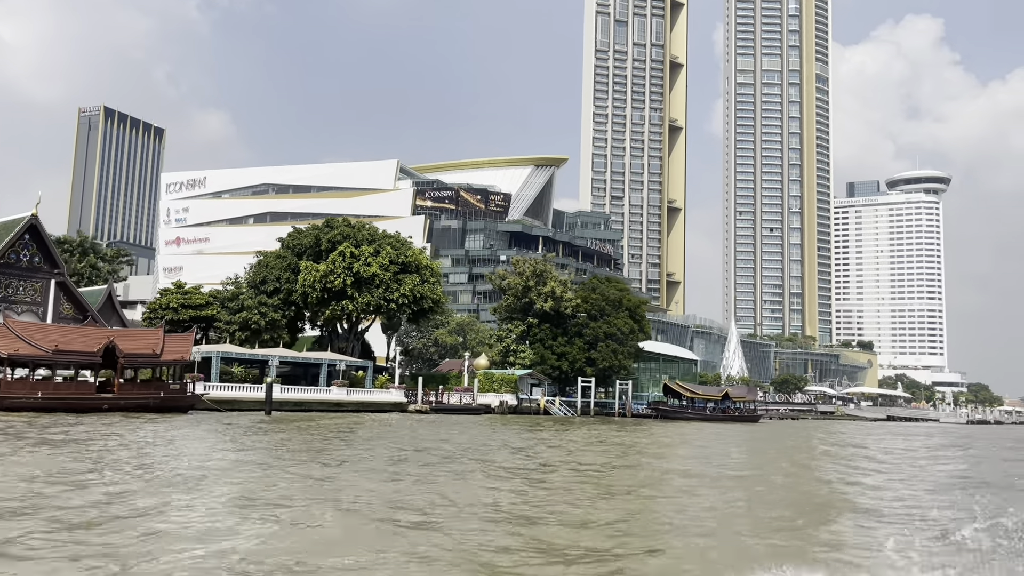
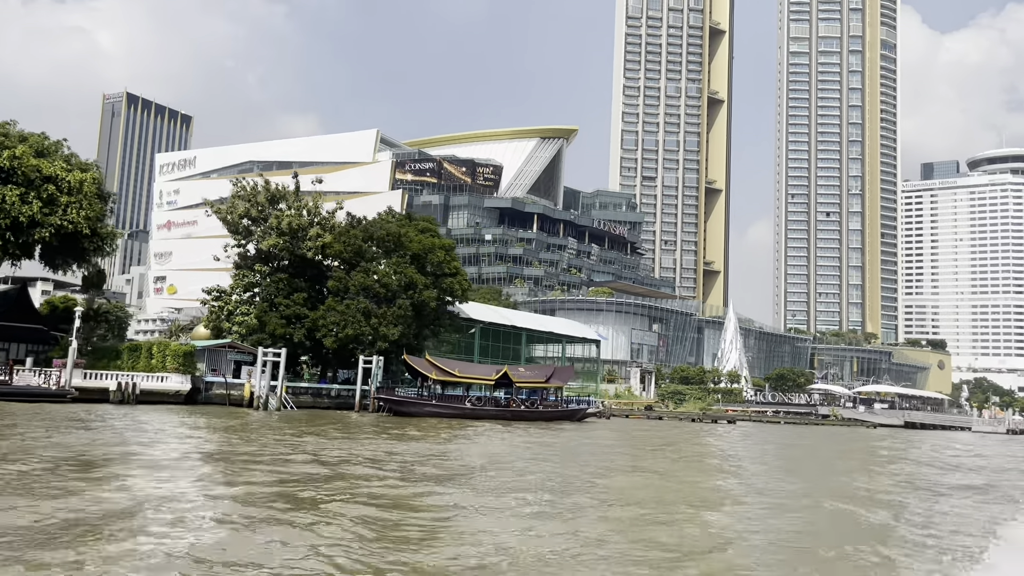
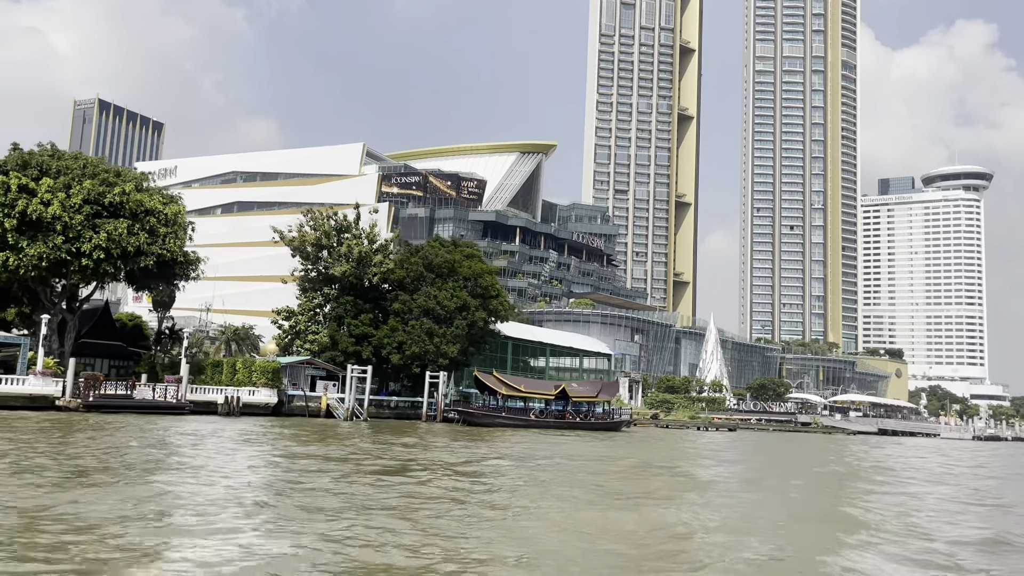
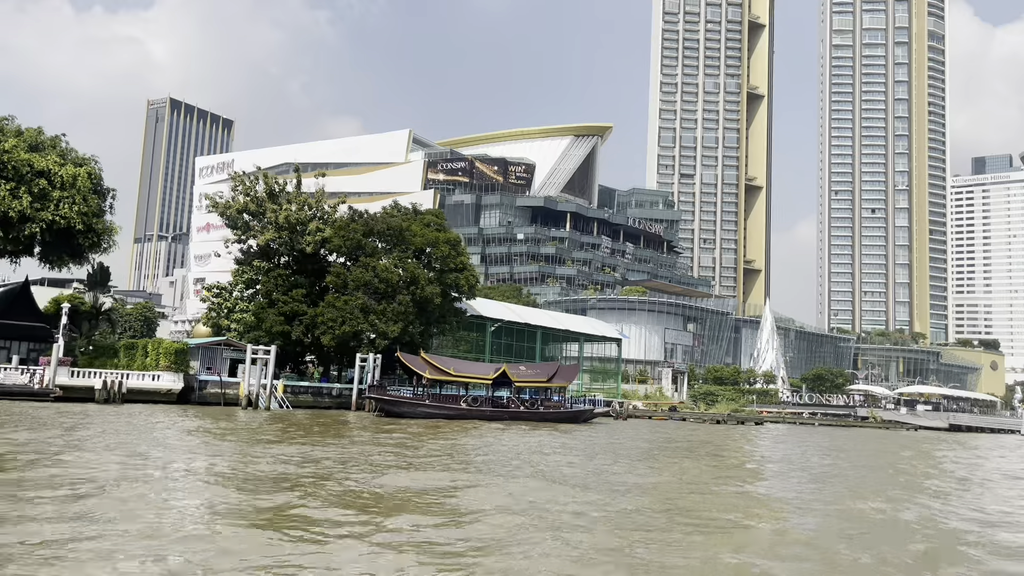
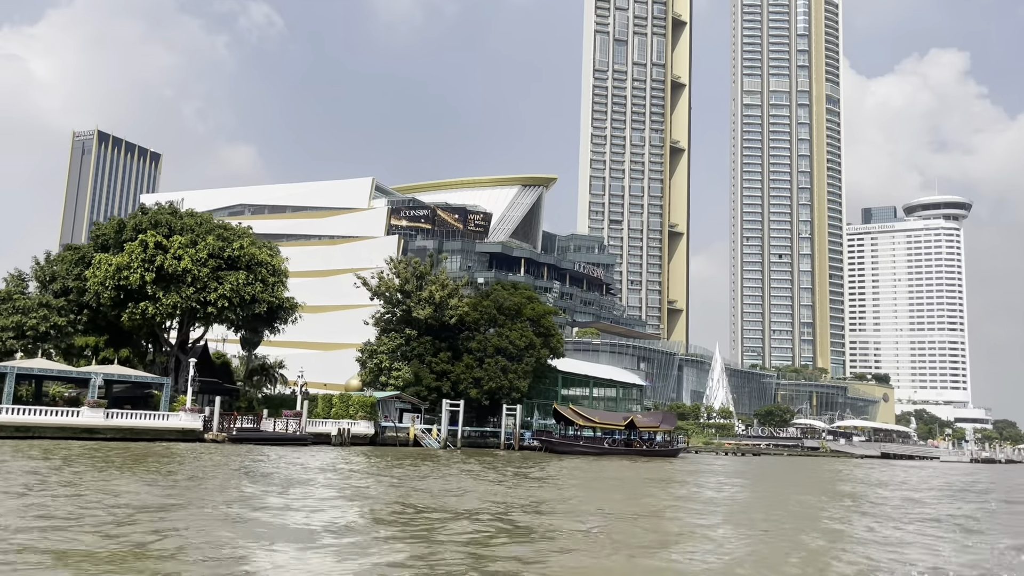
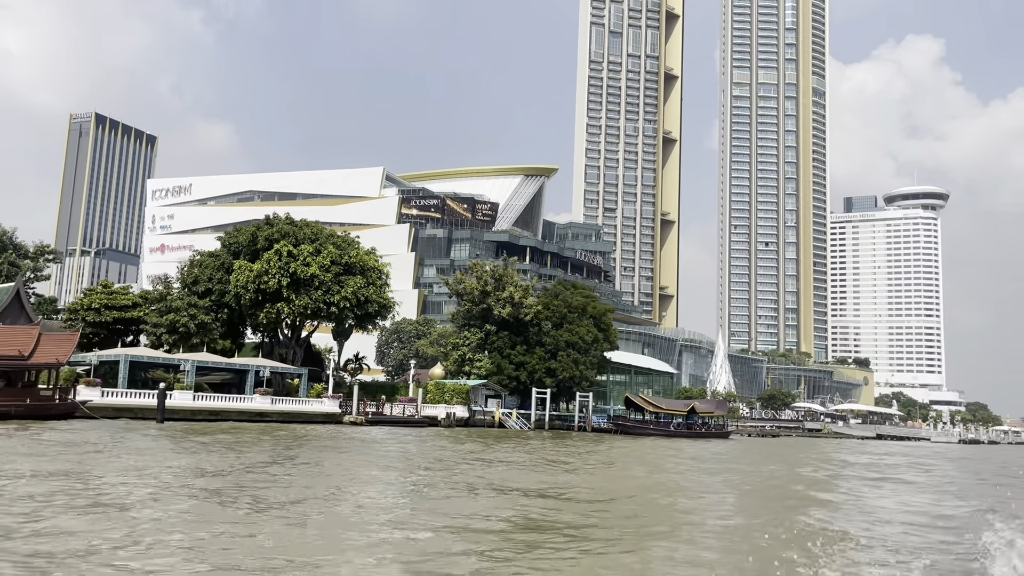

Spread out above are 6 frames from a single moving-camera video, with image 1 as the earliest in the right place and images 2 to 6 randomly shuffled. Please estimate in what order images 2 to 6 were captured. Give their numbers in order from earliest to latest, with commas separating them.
6, 5, 3, 2, 4
